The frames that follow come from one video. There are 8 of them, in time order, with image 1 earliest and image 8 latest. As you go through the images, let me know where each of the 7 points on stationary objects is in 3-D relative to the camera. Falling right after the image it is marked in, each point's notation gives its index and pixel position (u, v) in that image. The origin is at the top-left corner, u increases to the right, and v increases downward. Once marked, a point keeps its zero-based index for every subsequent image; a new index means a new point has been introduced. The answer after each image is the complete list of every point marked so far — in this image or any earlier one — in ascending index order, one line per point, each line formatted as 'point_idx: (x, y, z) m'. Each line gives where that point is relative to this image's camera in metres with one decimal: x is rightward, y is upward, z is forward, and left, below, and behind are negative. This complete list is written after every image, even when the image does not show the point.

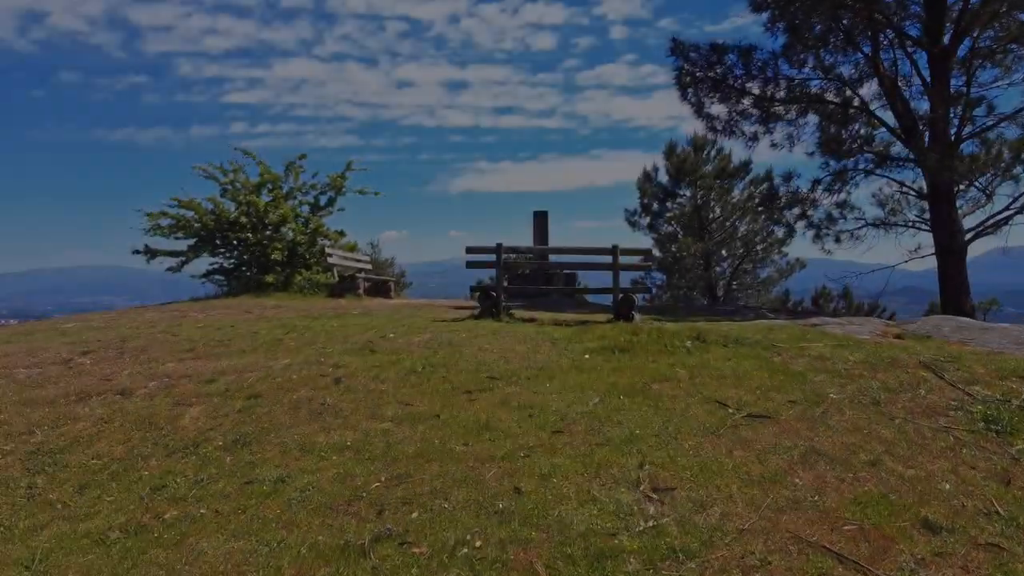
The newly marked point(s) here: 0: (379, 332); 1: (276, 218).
0: (-0.7, -0.2, +3.1) m
1: (-2.1, +0.6, +5.4) m
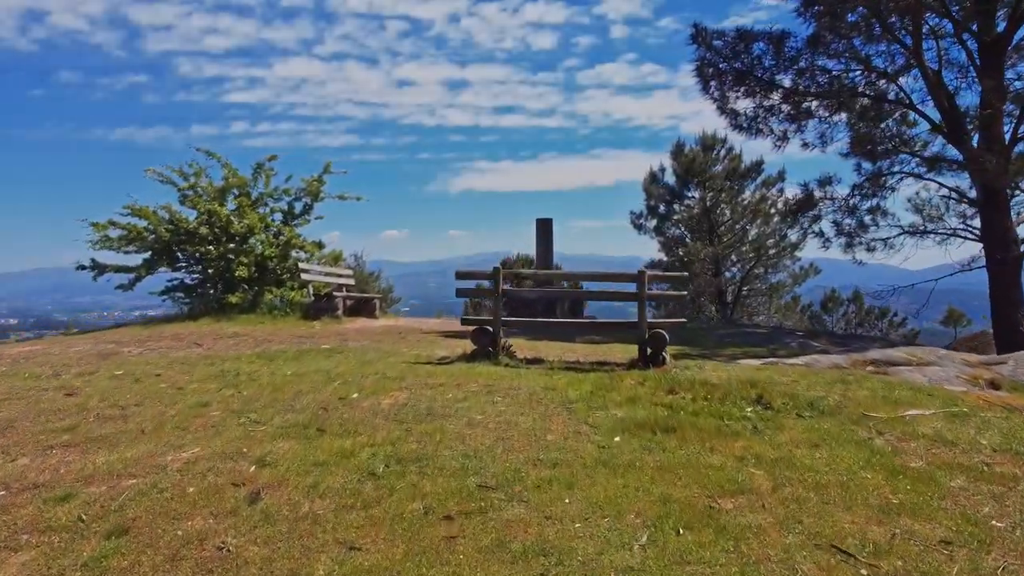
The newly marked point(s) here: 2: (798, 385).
0: (-0.7, -0.4, +2.4) m
1: (-2.1, +0.4, +4.8) m
2: (+1.1, -0.4, +2.4) m
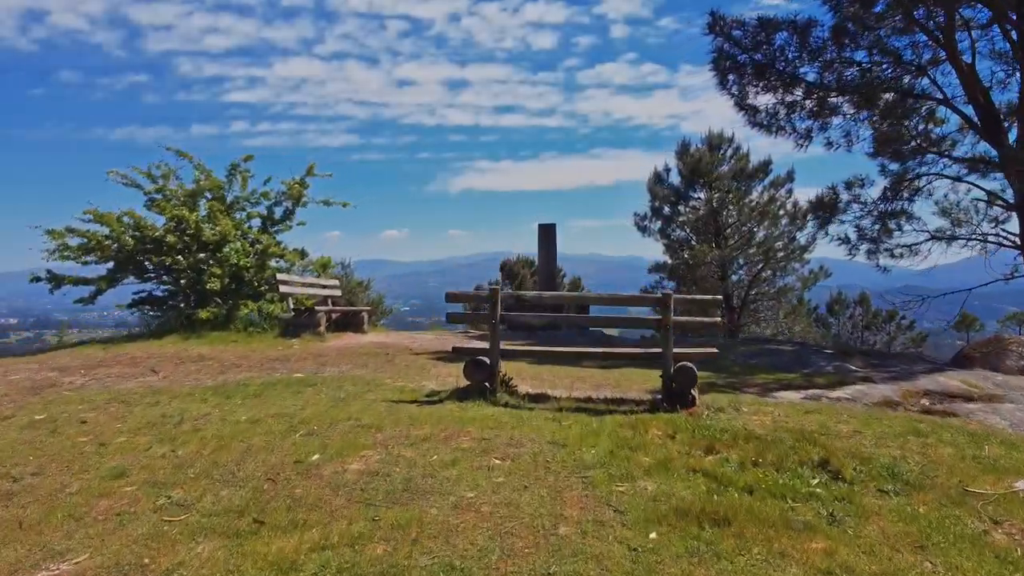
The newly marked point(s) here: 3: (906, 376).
0: (-0.6, -0.5, +1.9) m
1: (-2.0, +0.4, +4.3) m
2: (+1.1, -0.5, +2.0) m
3: (+2.1, -0.5, +3.4) m
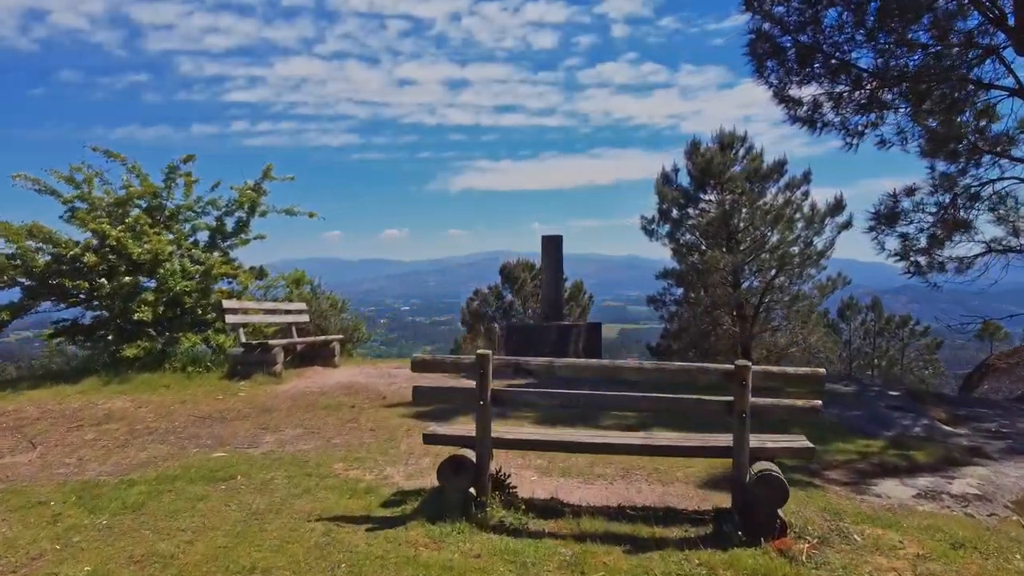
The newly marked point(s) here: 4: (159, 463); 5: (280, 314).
0: (-0.7, -0.6, +1.2) m
1: (-2.1, +0.2, +3.5) m
2: (+1.1, -0.6, +1.2) m
3: (+2.1, -0.6, +2.6) m
4: (-1.2, -0.6, +2.1) m
5: (-1.5, -0.2, +4.0) m
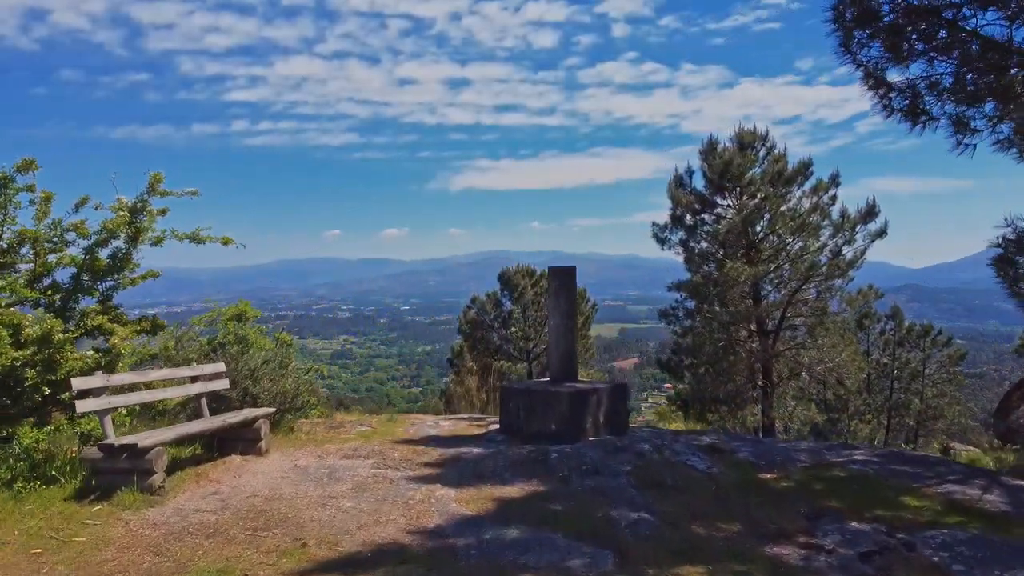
0: (-0.6, -0.9, +0.3) m
1: (-2.0, -0.1, +2.7) m
2: (+1.1, -0.9, +0.4) m
3: (+2.2, -0.9, +1.8) m
4: (-1.2, -0.8, +1.3) m
5: (-1.4, -0.4, +3.2) m
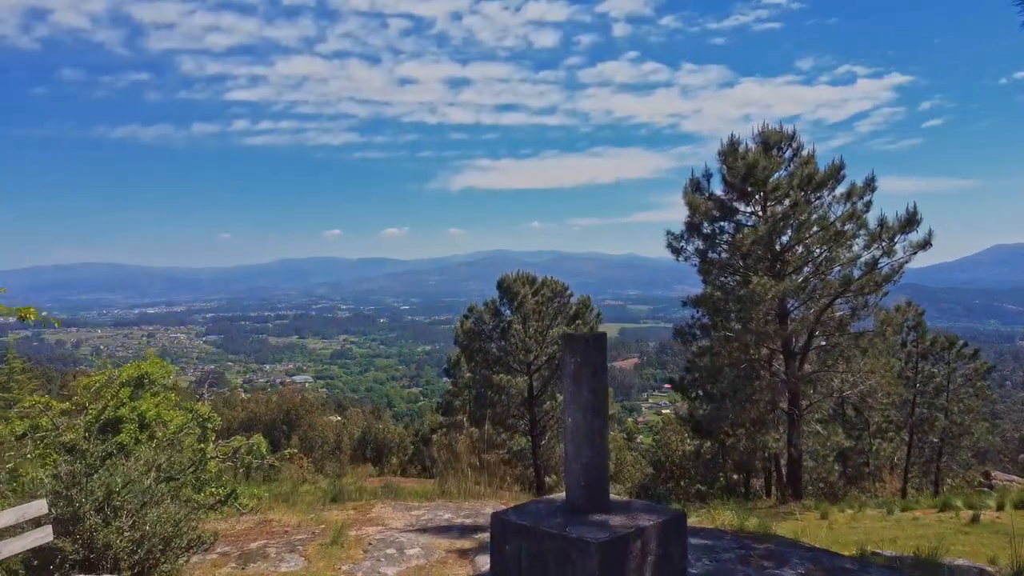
0: (-0.8, -1.2, -0.5) m
1: (-2.2, -0.4, +1.9) m
2: (+0.9, -1.2, -0.4) m
3: (+2.0, -1.2, +1.0) m
4: (-1.4, -1.1, +0.5) m
5: (-1.6, -0.7, +2.4) m
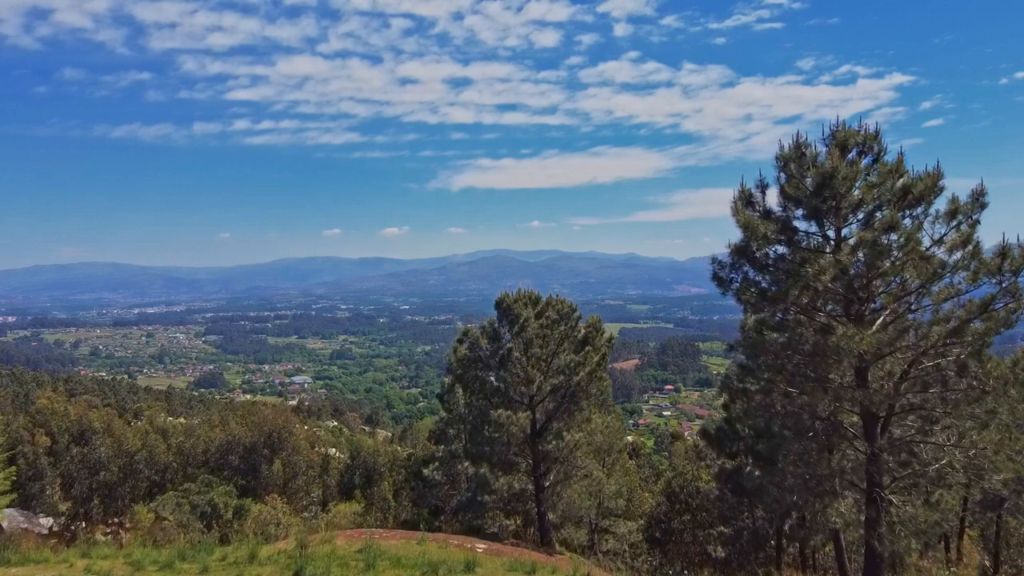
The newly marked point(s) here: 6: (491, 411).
0: (-0.8, -1.8, -3.1) m
1: (-2.2, -1.0, -0.7) m
2: (+0.9, -1.8, -3.0) m
3: (+2.0, -1.9, -1.6) m
4: (-1.4, -1.8, -2.1) m
5: (-1.6, -1.4, -0.2) m
6: (-0.6, -3.6, +18.3) m
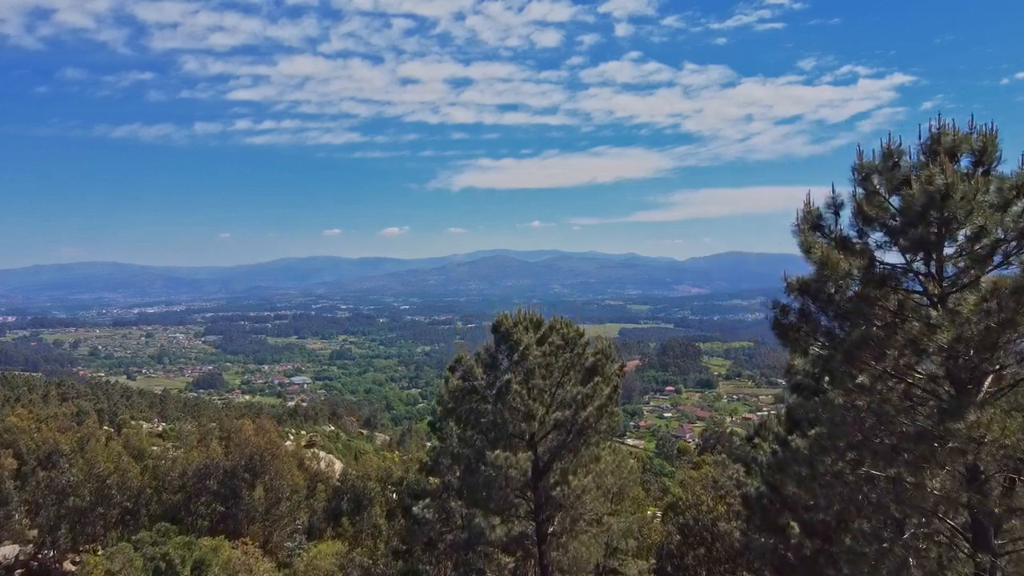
0: (-0.9, -2.4, -5.3) m
1: (-2.2, -1.6, -3.0) m
2: (+0.9, -2.4, -5.3) m
3: (+1.9, -2.4, -3.9) m
4: (-1.4, -2.4, -4.3) m
5: (-1.7, -2.0, -2.5) m
6: (-0.7, -4.2, +16.1) m
